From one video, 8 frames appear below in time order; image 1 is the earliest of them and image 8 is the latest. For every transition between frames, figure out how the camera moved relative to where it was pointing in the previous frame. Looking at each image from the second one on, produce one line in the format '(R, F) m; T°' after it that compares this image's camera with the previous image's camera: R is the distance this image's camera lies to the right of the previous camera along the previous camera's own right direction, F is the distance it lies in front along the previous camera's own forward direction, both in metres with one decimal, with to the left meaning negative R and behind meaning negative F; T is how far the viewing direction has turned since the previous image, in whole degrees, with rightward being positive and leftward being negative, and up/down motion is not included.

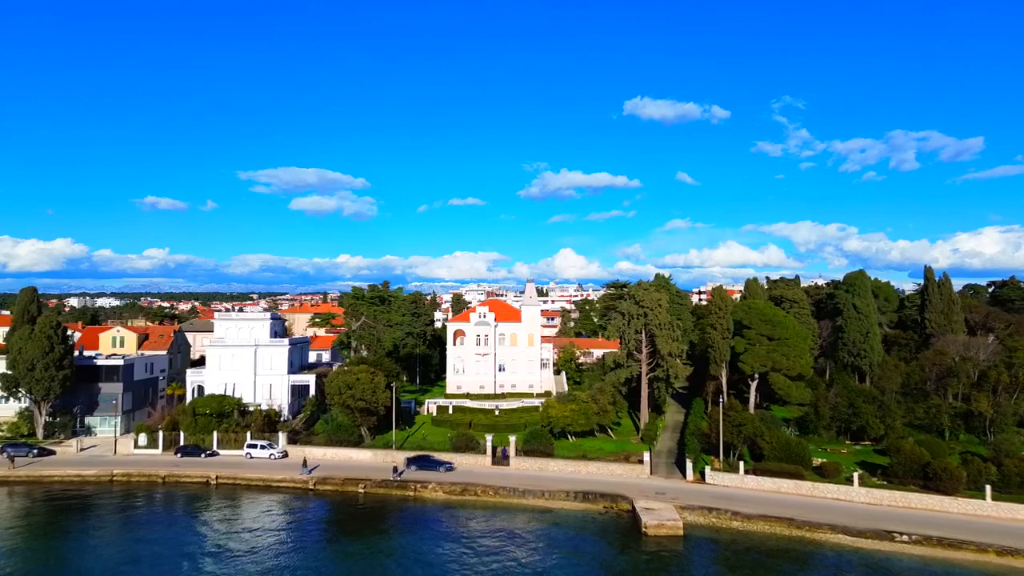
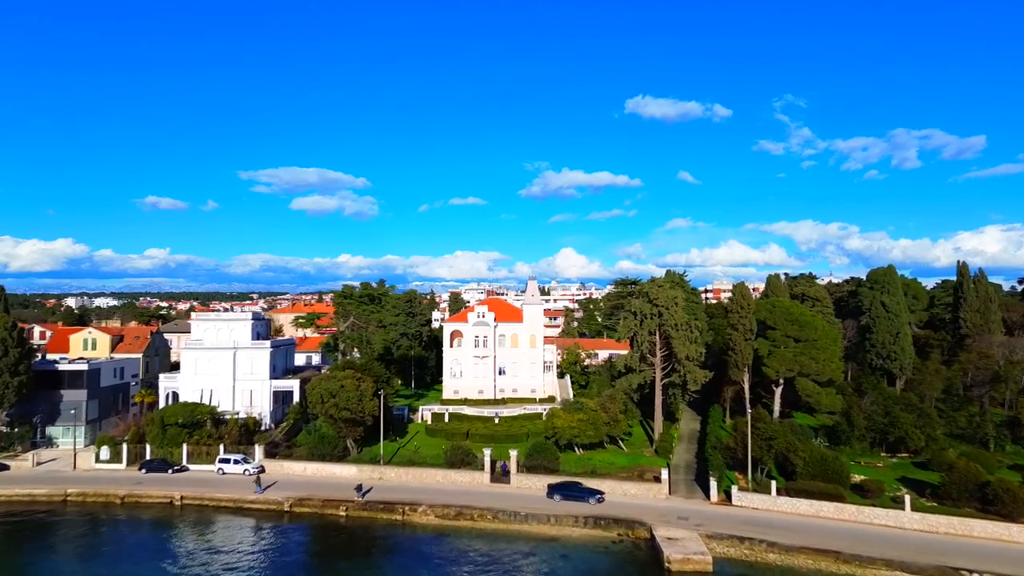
(0.0, +4.6) m; 0°
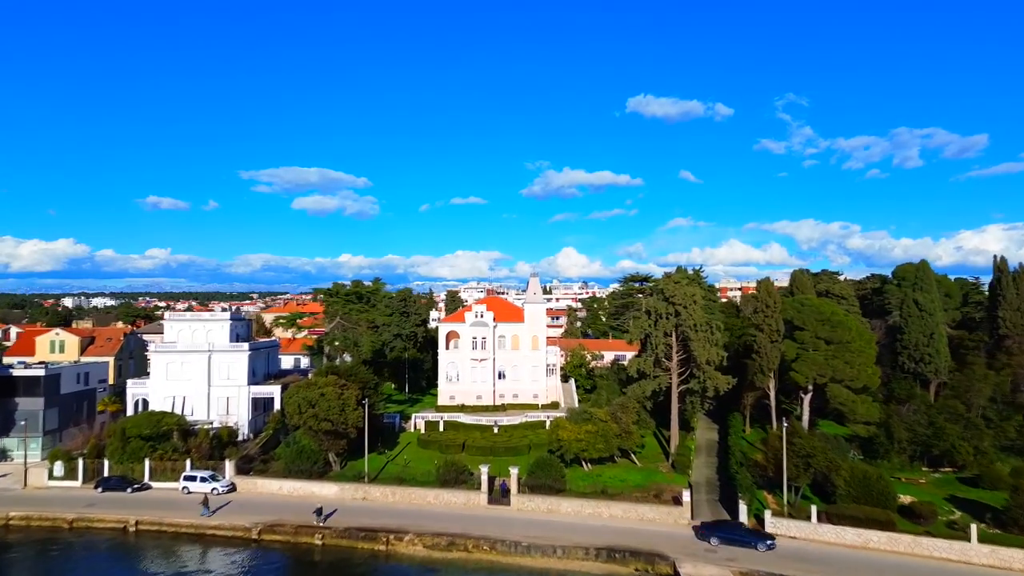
(+0.1, +4.5) m; 0°
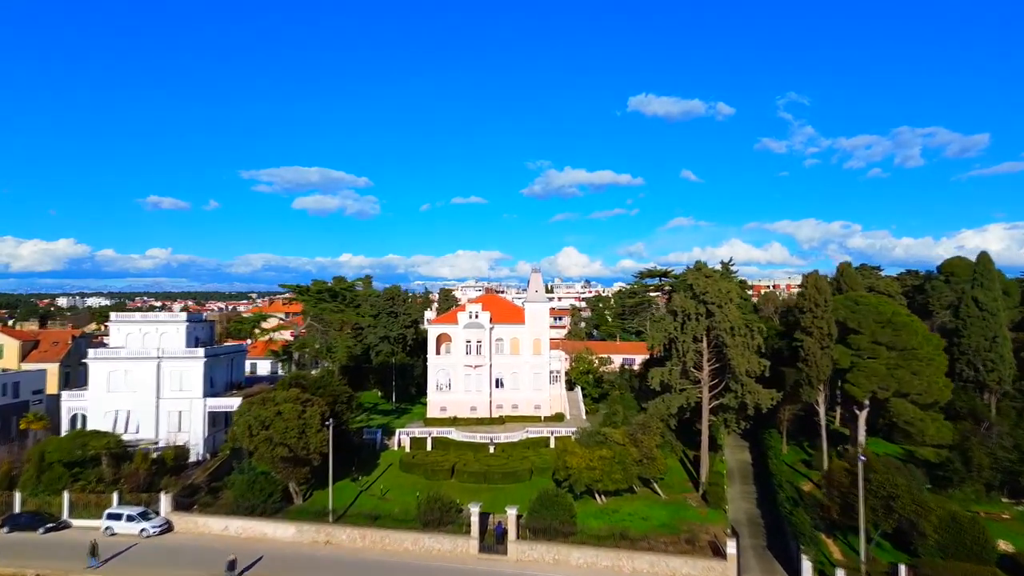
(+0.1, +6.9) m; 0°
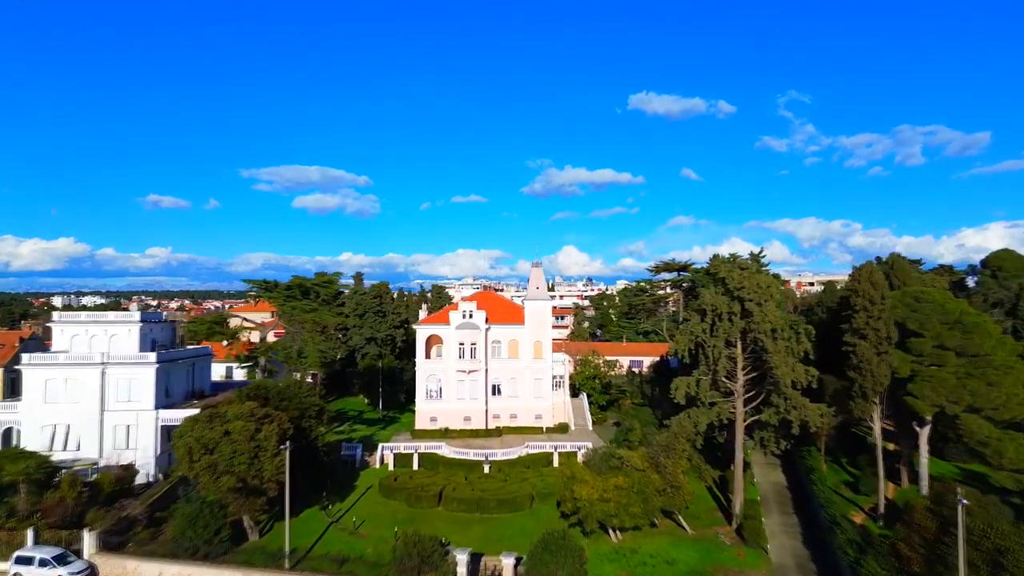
(+0.1, +5.5) m; 0°
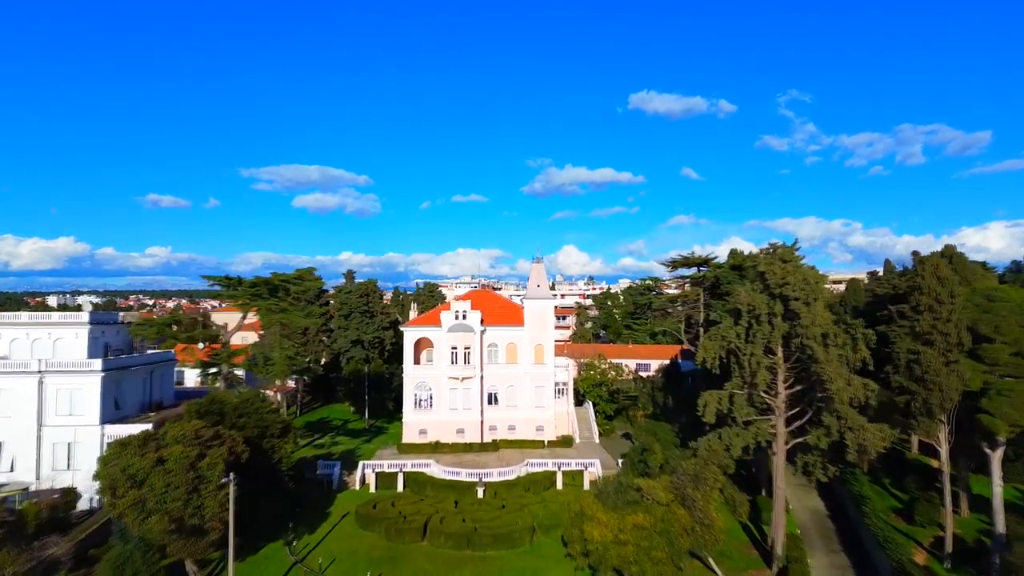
(+0.1, +4.7) m; 0°
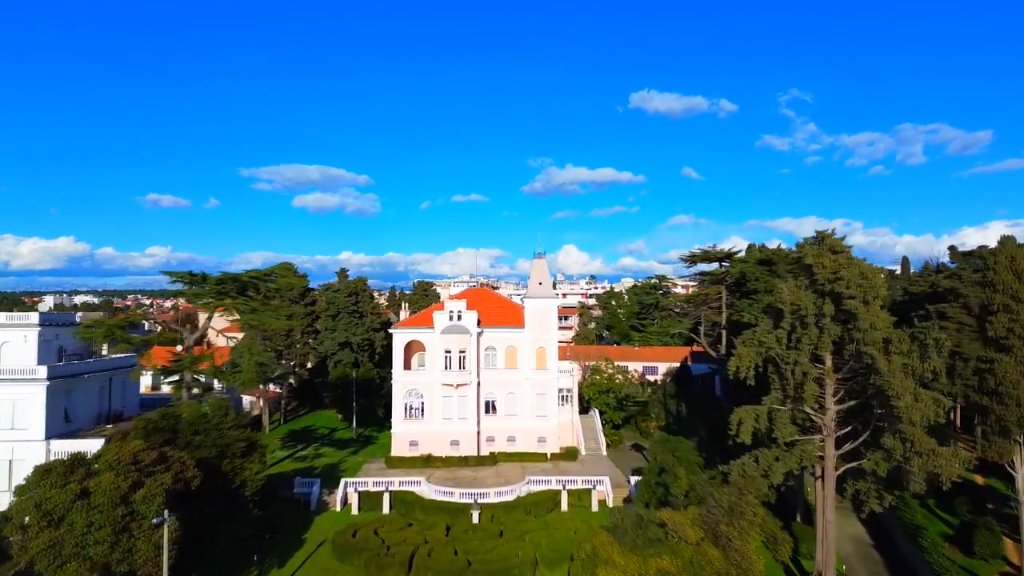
(0.0, +3.8) m; 0°
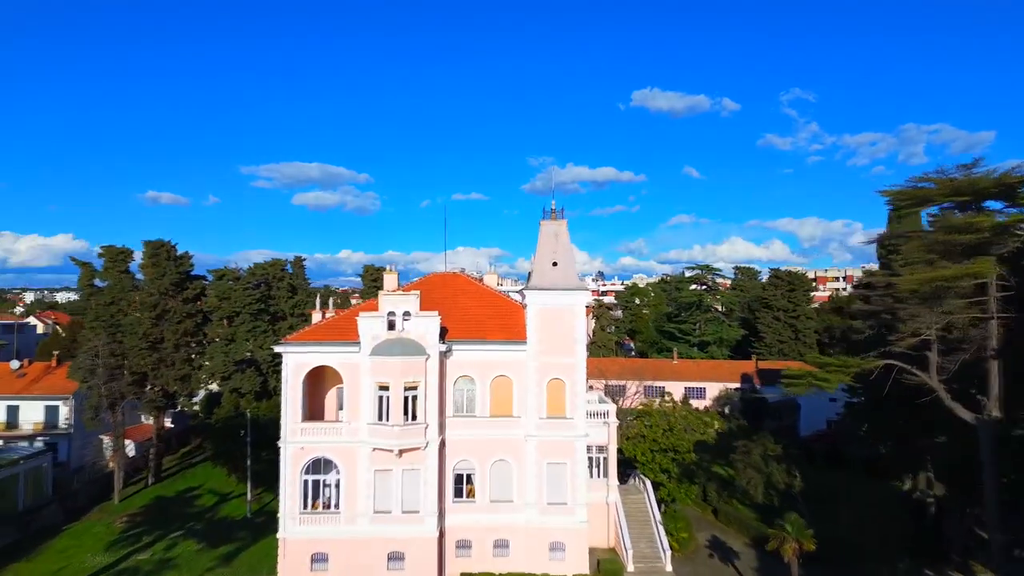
(+0.2, +17.8) m; 0°
